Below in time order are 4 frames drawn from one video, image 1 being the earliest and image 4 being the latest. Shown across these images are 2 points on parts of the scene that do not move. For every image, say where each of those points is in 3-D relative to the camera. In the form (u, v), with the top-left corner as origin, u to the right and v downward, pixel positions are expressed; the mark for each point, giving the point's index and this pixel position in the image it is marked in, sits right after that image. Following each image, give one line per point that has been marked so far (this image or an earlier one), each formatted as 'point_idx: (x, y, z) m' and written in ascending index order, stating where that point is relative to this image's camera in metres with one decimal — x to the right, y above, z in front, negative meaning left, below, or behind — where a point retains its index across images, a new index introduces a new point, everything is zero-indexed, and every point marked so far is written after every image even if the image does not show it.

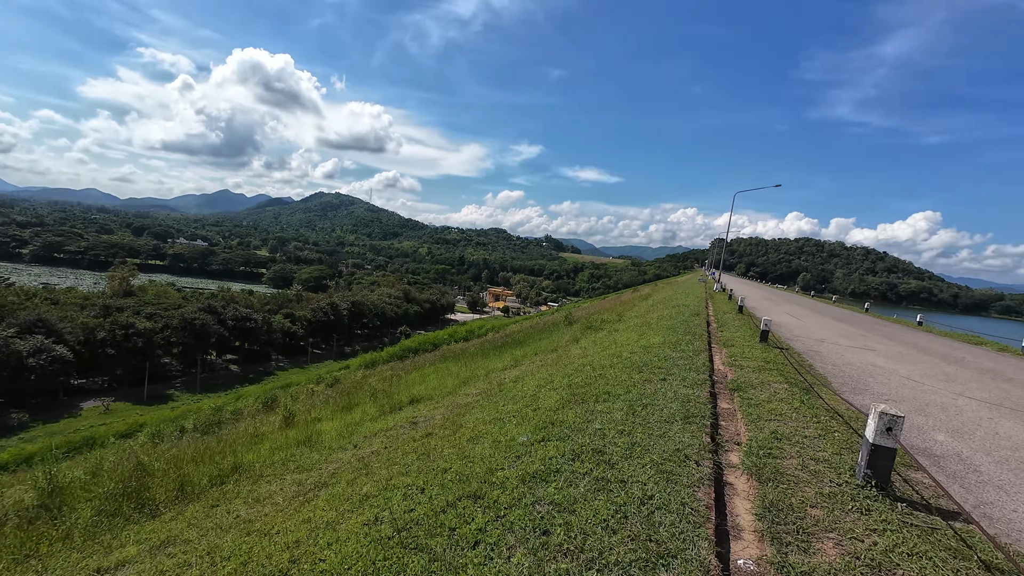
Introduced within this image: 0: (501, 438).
0: (-0.1, -1.9, +5.3) m
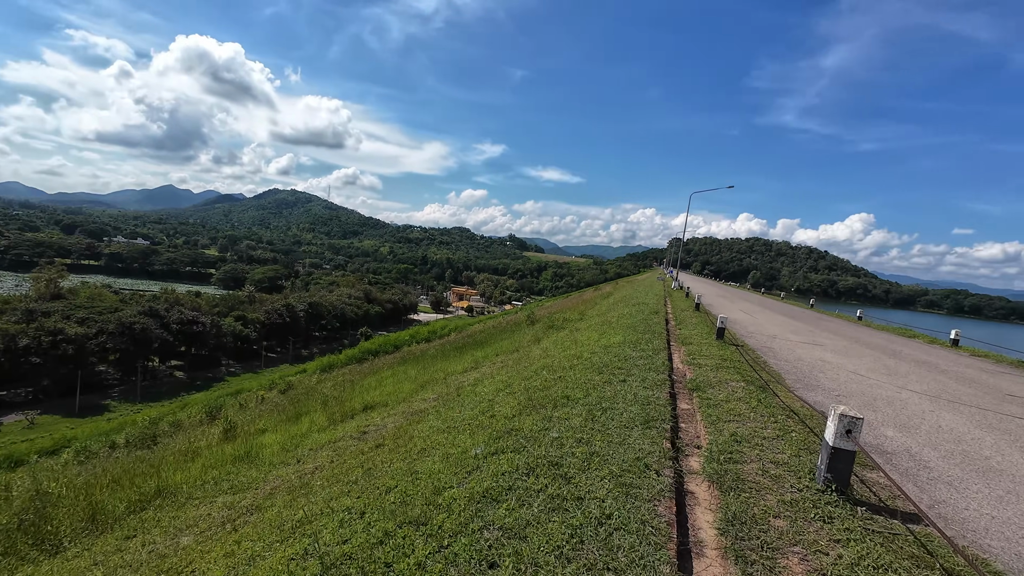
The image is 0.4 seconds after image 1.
0: (-0.7, -1.9, +5.0) m
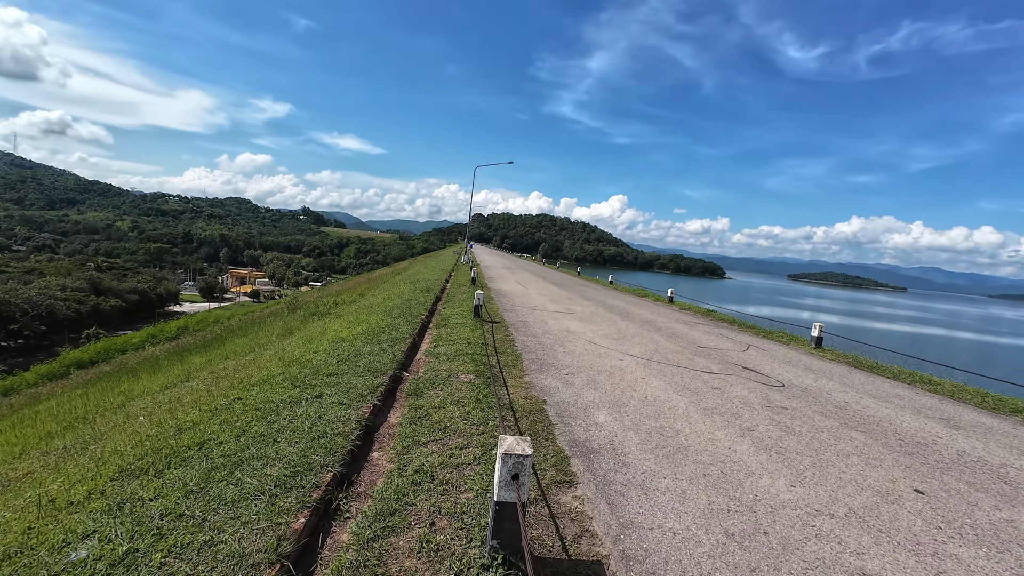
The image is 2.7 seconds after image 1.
0: (-3.7, -1.9, +2.3) m
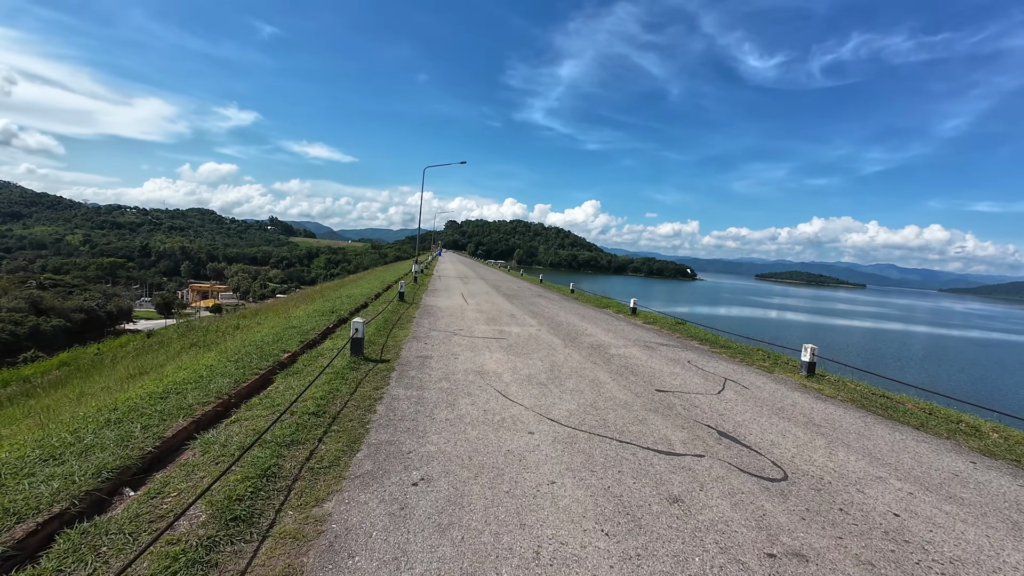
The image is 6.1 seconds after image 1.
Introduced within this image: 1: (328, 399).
0: (-5.0, -2.3, -0.7) m
1: (-2.2, -1.3, +5.4) m
